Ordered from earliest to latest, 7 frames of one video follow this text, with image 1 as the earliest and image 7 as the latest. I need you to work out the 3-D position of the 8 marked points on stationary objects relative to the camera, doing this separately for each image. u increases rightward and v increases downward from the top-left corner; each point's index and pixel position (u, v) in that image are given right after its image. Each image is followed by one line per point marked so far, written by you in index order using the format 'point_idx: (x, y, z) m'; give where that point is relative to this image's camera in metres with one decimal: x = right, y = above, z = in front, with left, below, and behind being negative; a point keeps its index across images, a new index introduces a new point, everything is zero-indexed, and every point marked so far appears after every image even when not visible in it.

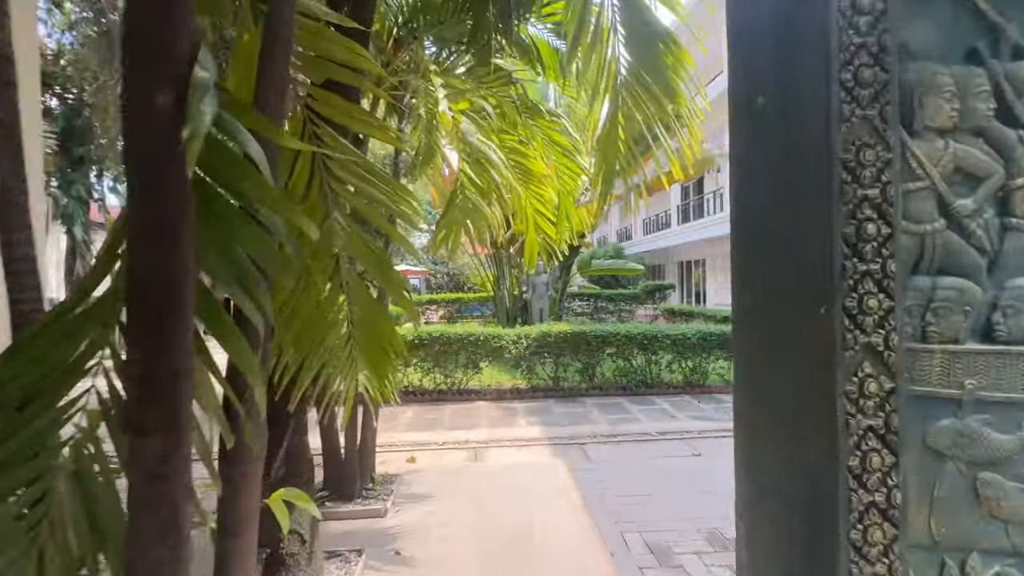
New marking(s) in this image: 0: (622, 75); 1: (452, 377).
0: (+0.5, +0.9, +1.9) m
1: (-0.9, -1.3, +6.7) m
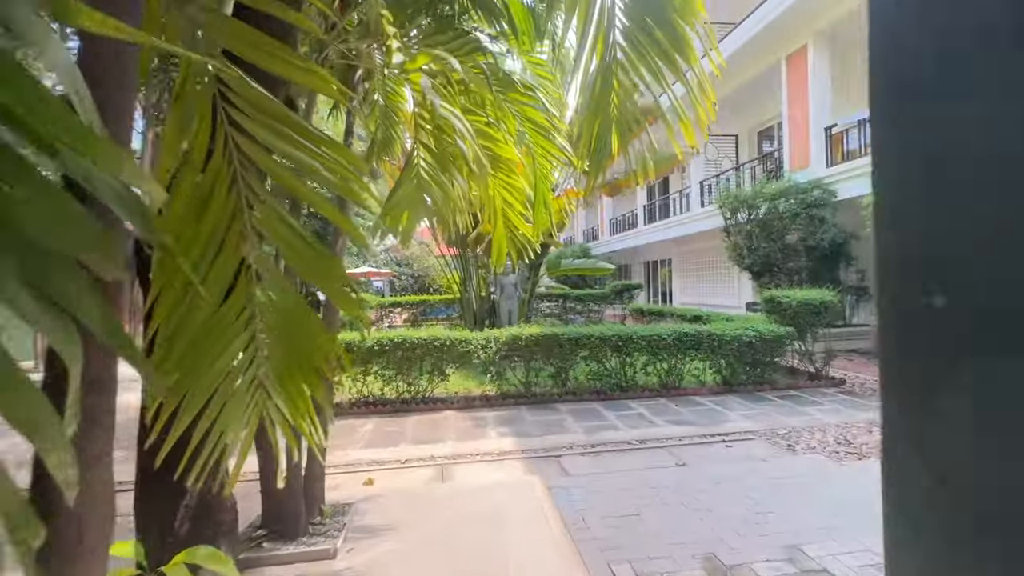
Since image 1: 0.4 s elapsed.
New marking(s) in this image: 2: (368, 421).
0: (+0.4, +0.9, +1.6) m
1: (-1.3, -1.3, +6.2) m
2: (-1.7, -1.6, +5.7) m
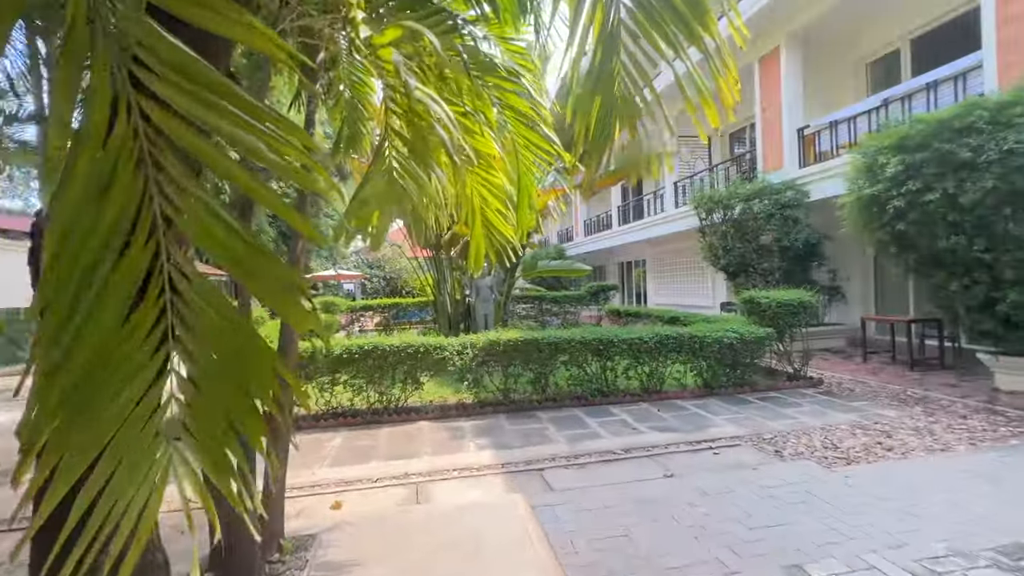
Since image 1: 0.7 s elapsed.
0: (+0.3, +0.9, +1.3) m
1: (-1.6, -1.3, +5.9) m
2: (-2.0, -1.7, +5.3) m
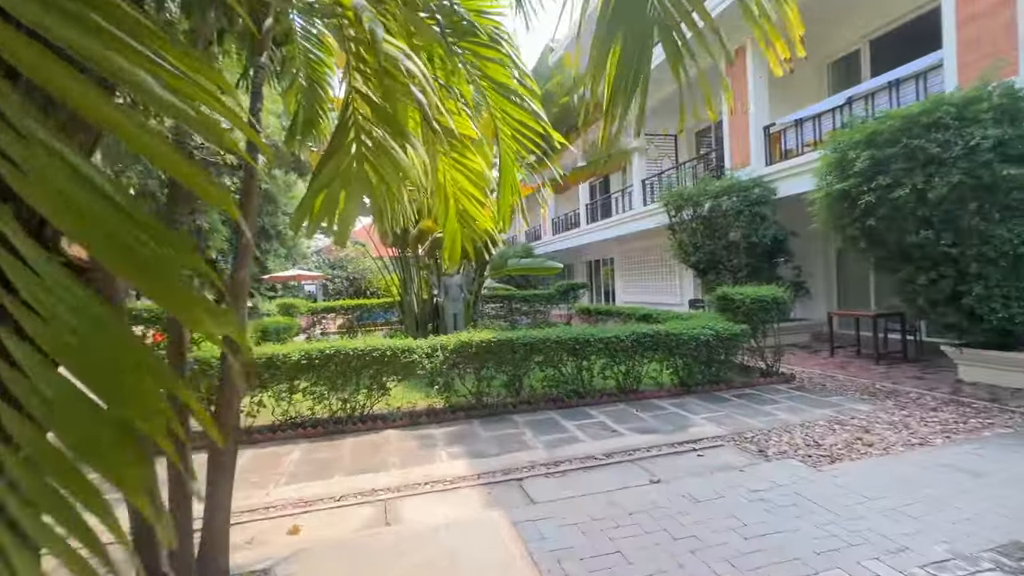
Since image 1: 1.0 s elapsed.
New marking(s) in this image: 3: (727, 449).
0: (+0.3, +0.9, +1.1) m
1: (-1.9, -1.3, +5.5) m
2: (-2.3, -1.7, +4.9) m
3: (+2.0, -1.5, +4.3) m
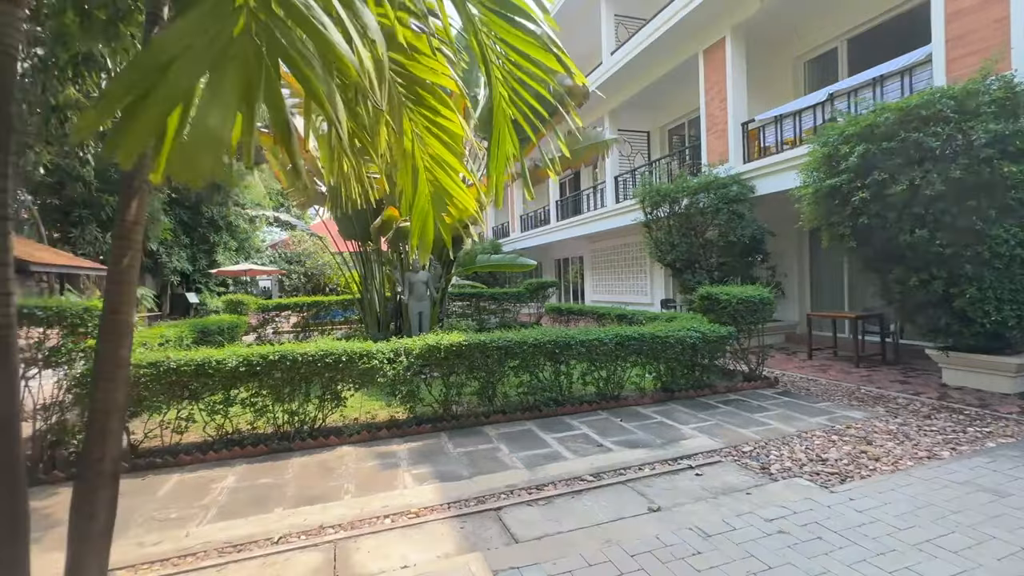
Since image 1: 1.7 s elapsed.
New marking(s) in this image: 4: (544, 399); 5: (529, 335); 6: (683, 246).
0: (+0.4, +0.9, +0.5) m
1: (-2.1, -1.3, +4.8) m
2: (-2.5, -1.6, +4.2) m
3: (+1.8, -1.5, +3.9) m
4: (+0.4, -1.3, +5.5) m
5: (+0.2, -0.6, +5.5) m
6: (+3.4, +0.8, +9.3) m
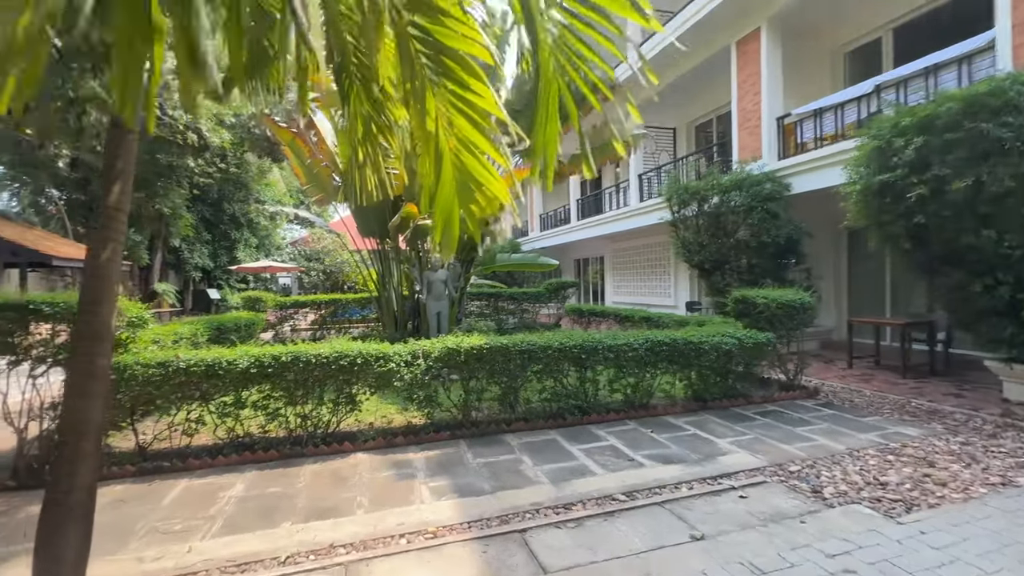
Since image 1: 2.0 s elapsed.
0: (+0.5, +0.9, +0.2) m
1: (-1.9, -1.2, +4.6) m
2: (-2.3, -1.6, +4.0) m
3: (+1.9, -1.5, +3.5) m
4: (+0.6, -1.3, +5.2) m
5: (+0.4, -0.6, +5.2) m
6: (+3.8, +0.8, +8.9) m
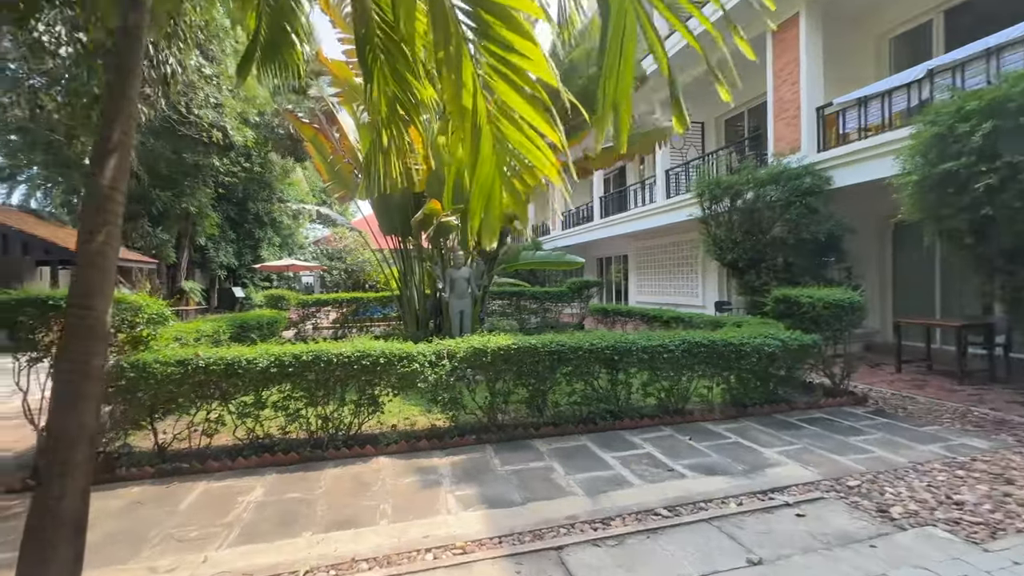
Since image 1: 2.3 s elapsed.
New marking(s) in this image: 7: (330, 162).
0: (+0.6, +0.9, 0.0) m
1: (-1.6, -1.2, +4.4) m
2: (-2.0, -1.6, +3.8) m
3: (+2.2, -1.5, +3.2) m
4: (+0.9, -1.3, +4.9) m
5: (+0.7, -0.5, +4.9) m
6: (+4.2, +0.8, +8.5) m
7: (-3.4, +2.4, +8.9) m
